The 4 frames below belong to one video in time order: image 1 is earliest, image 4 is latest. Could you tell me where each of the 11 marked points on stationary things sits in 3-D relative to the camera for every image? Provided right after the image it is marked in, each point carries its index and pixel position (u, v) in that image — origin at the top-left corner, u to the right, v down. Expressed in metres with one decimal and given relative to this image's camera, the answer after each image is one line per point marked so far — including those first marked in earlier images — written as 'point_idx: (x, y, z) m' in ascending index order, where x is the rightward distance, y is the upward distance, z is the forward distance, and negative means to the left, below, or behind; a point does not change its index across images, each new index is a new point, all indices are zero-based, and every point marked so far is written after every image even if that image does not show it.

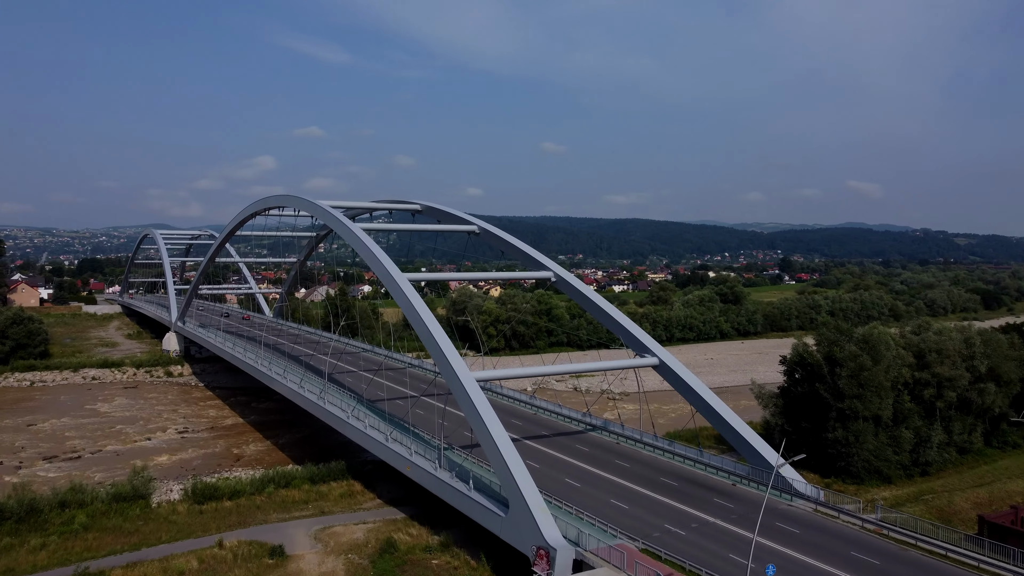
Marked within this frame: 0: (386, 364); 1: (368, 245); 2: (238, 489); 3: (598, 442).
0: (-3.1, -1.9, +19.4) m
1: (-2.4, +0.7, +13.1) m
2: (-4.2, -3.1, +12.2) m
3: (+1.3, -2.4, +12.1) m
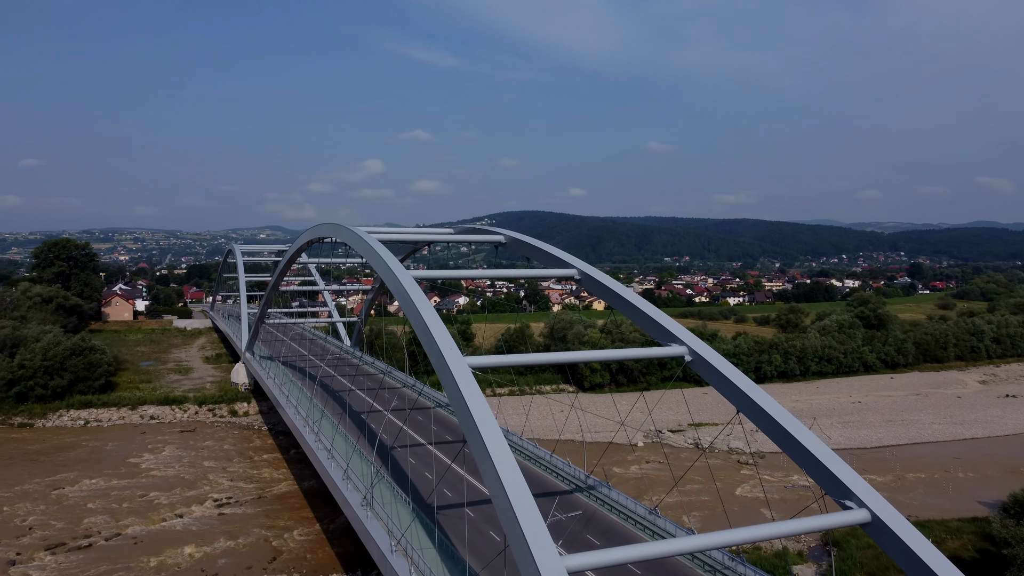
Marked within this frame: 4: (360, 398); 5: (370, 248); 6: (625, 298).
0: (-1.0, -2.8, +15.5) m
1: (-1.1, -0.2, +9.2) m
2: (-3.0, -4.0, +8.5) m
3: (+2.5, -3.3, +7.7) m
4: (-3.7, -2.6, +19.0) m
5: (-2.2, +0.6, +12.5) m
6: (+1.5, -0.1, +10.4) m
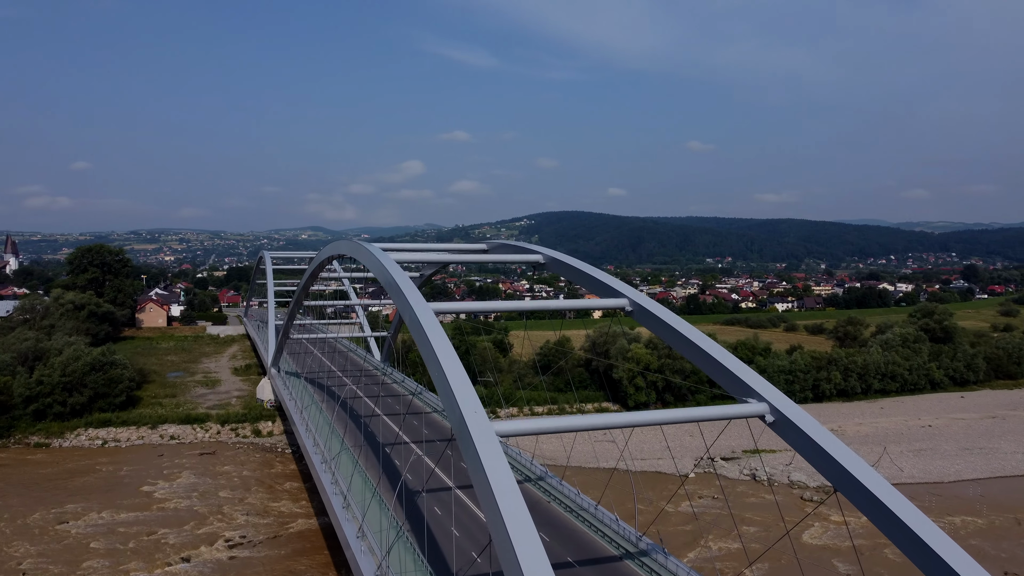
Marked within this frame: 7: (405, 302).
0: (-0.3, -3.2, +13.9) m
1: (-0.7, -0.6, +7.5) m
2: (-2.7, -4.4, +7.0) m
3: (+2.8, -3.8, +6.0) m
4: (-2.8, -3.0, +17.5) m
5: (-1.6, +0.2, +10.9) m
6: (+1.9, -0.5, +8.6) m
7: (-1.2, -0.2, +9.0) m
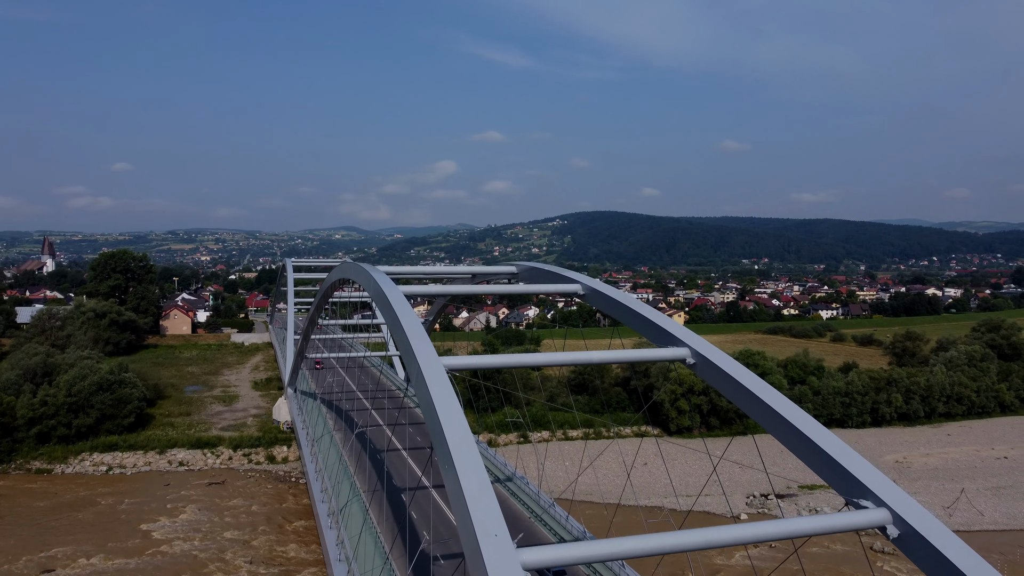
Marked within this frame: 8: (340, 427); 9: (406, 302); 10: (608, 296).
0: (+0.2, -3.7, +12.1) m
1: (-0.4, -1.1, +5.7) m
2: (-2.5, -4.9, +5.3) m
3: (+2.9, -4.2, +4.0) m
4: (-2.1, -3.5, +15.8) m
5: (-1.2, -0.2, +9.2) m
6: (+2.2, -1.0, +6.7) m
7: (-0.8, -0.6, +7.2) m
8: (-4.0, -3.3, +18.8) m
9: (-1.1, -0.2, +8.6) m
10: (+1.2, -0.1, +9.6) m
